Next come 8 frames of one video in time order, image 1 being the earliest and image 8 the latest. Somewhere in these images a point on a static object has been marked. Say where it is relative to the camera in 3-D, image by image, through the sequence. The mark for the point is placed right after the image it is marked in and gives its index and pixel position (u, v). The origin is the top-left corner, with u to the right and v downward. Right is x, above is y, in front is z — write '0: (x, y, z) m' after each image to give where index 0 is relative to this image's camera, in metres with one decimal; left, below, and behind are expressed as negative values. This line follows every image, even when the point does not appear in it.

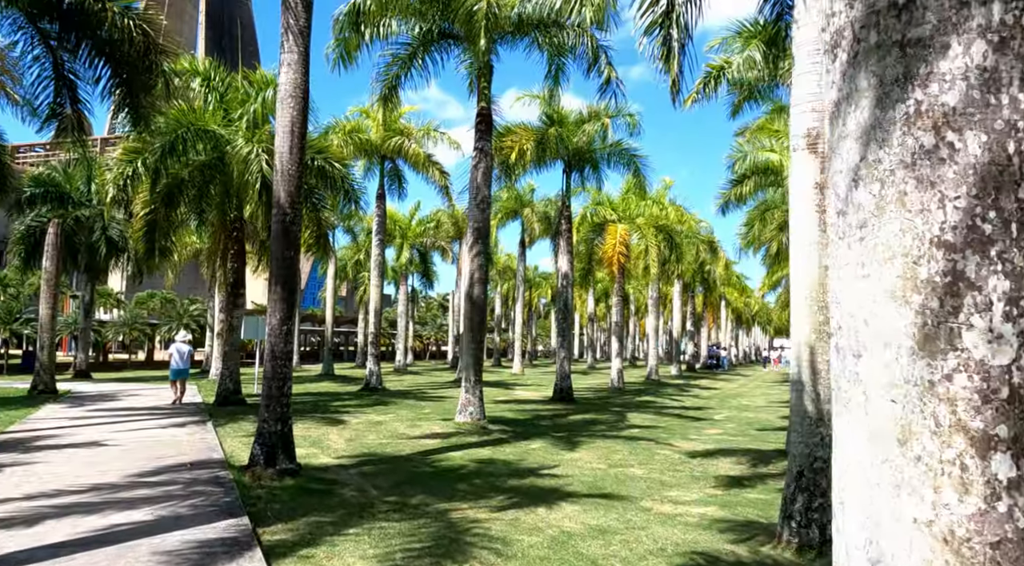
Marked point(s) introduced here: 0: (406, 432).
0: (-1.8, -2.6, +13.1) m
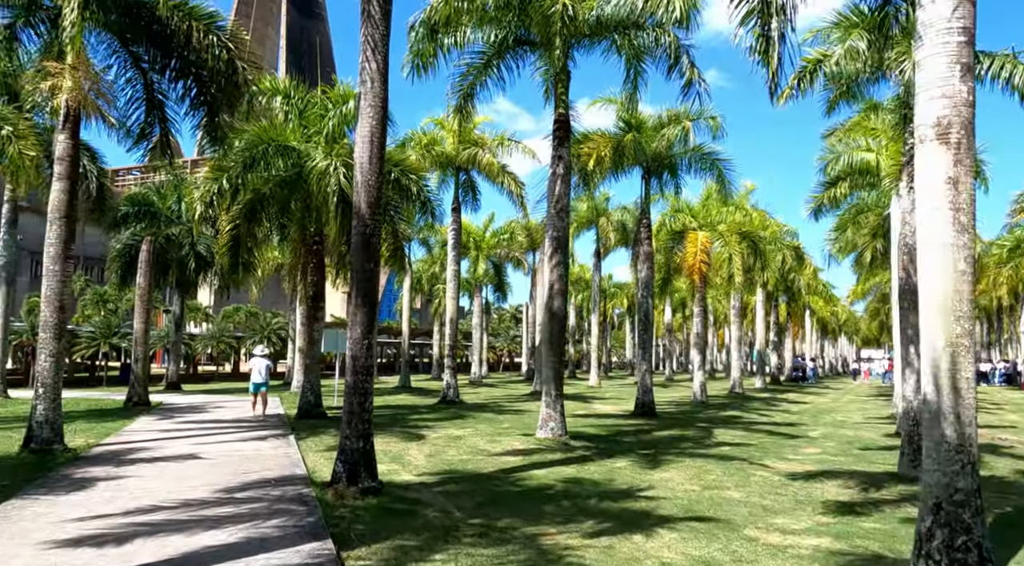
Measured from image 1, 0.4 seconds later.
0: (-0.4, -2.8, +12.8) m
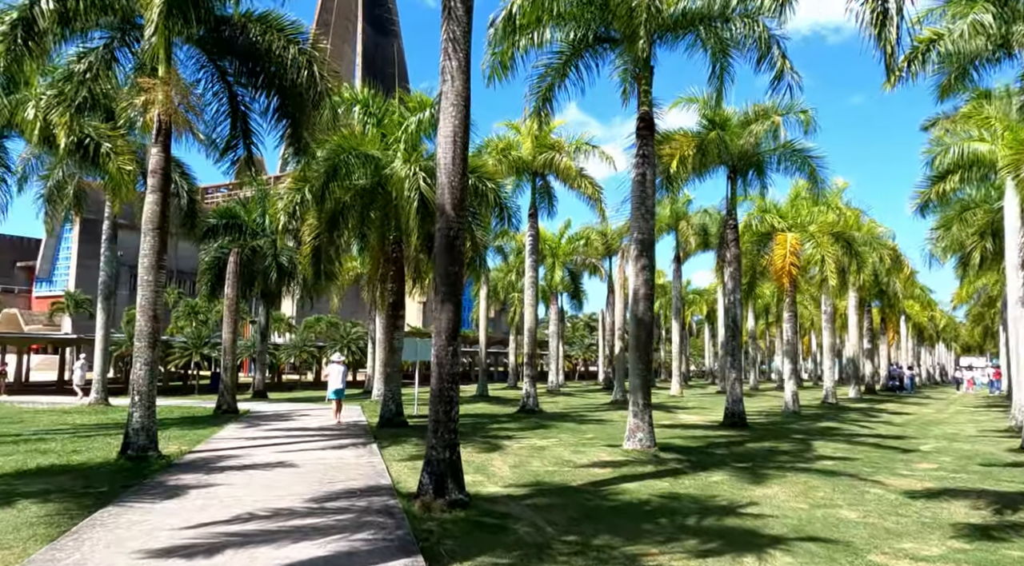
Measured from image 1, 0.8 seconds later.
0: (+1.0, -2.9, +12.4) m
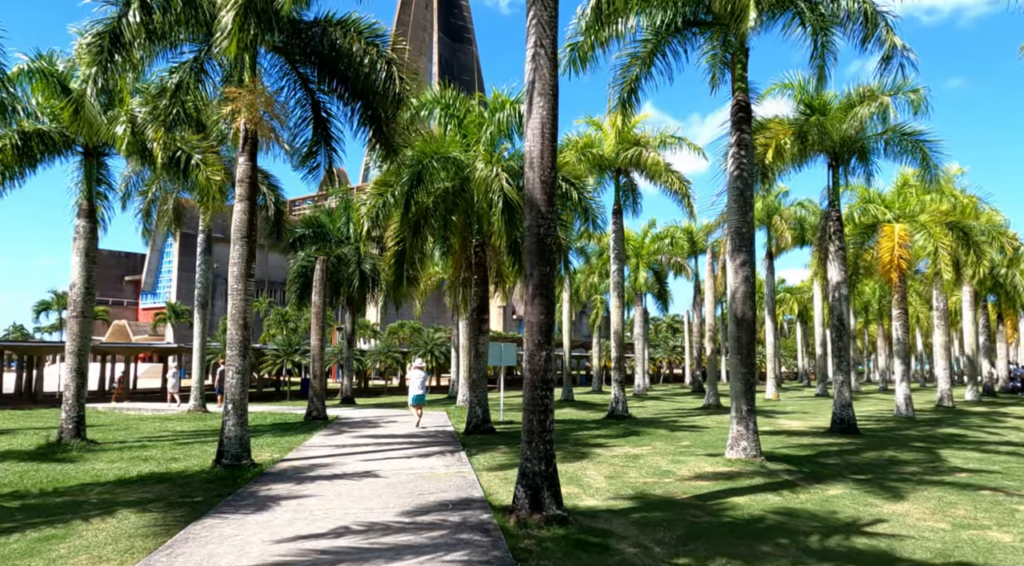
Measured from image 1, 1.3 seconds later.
0: (+2.4, -2.9, +11.7) m
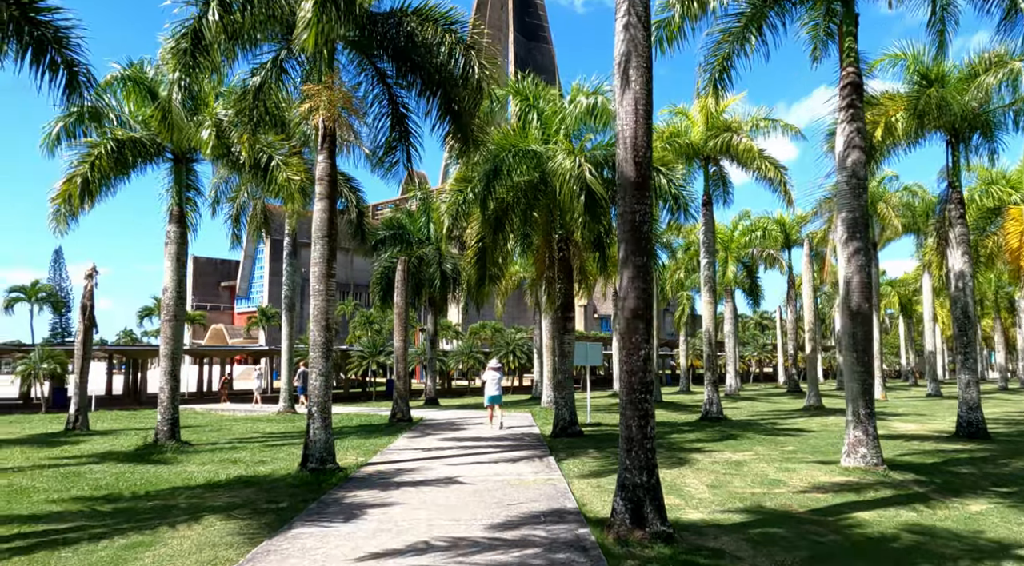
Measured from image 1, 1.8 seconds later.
0: (+3.8, -2.7, +10.7) m
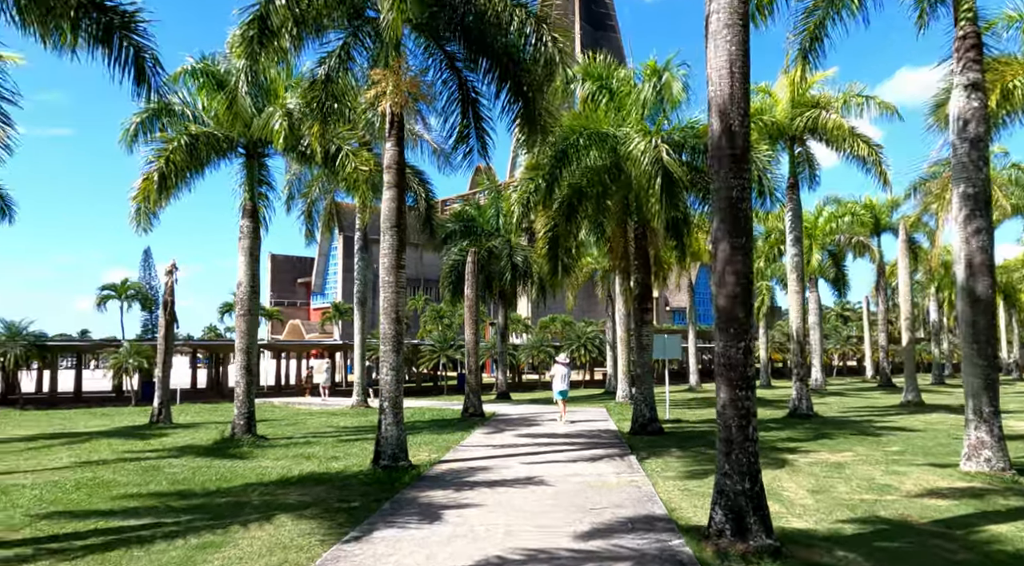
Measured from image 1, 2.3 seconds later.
0: (+4.8, -2.6, +9.7) m
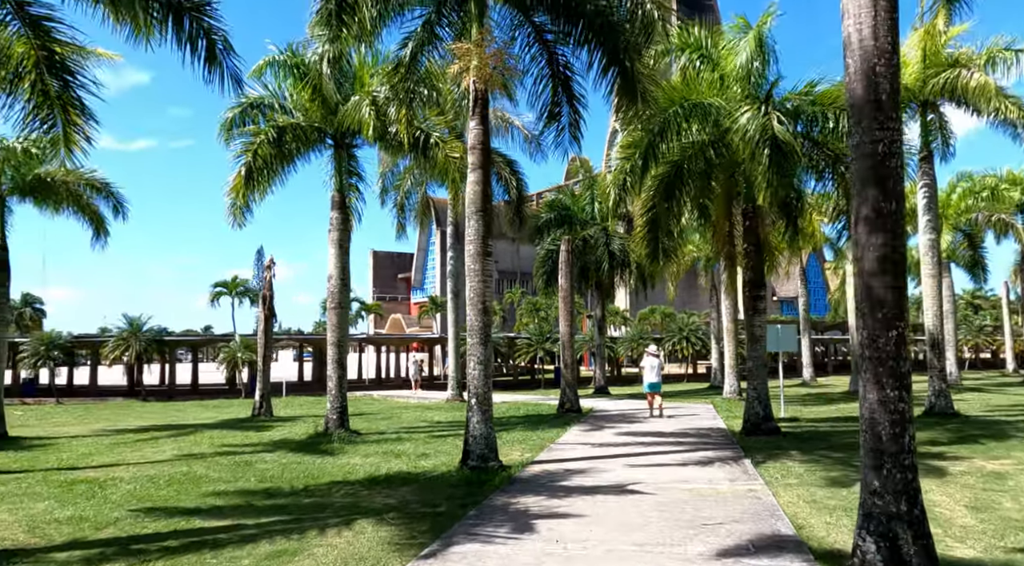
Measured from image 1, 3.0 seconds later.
0: (+5.9, -2.3, +8.1) m
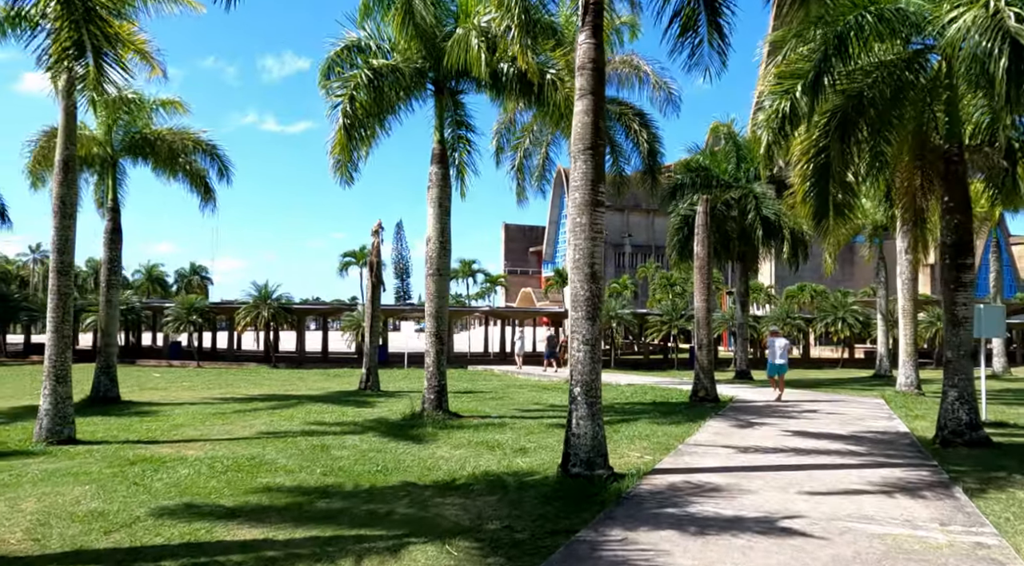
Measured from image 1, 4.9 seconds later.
0: (+6.6, -2.0, +4.4) m
